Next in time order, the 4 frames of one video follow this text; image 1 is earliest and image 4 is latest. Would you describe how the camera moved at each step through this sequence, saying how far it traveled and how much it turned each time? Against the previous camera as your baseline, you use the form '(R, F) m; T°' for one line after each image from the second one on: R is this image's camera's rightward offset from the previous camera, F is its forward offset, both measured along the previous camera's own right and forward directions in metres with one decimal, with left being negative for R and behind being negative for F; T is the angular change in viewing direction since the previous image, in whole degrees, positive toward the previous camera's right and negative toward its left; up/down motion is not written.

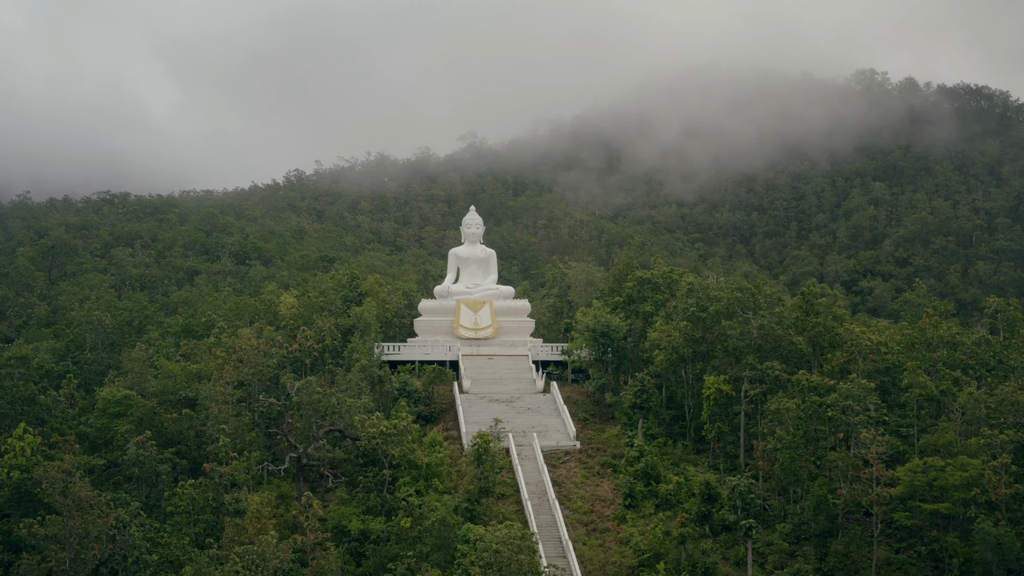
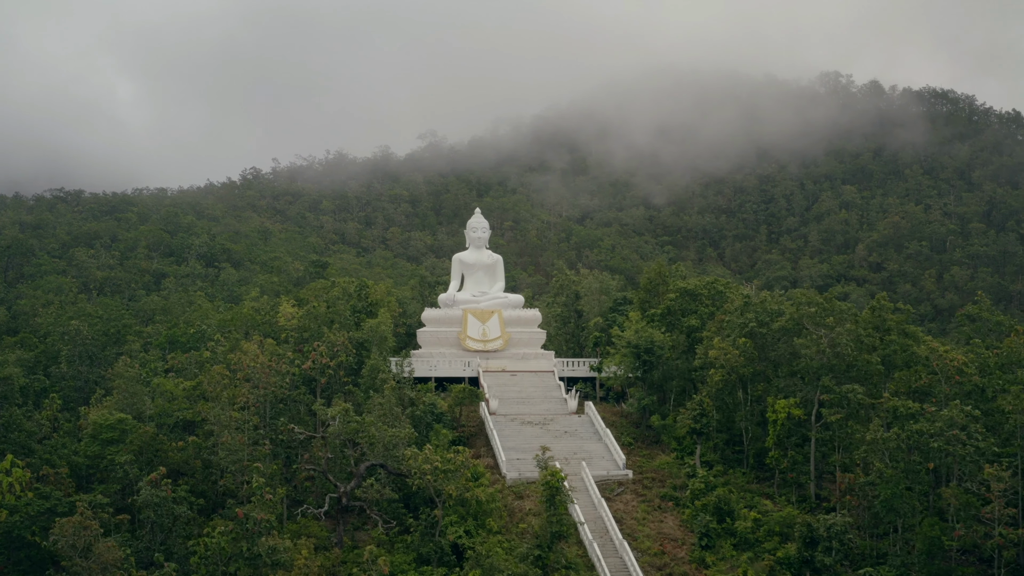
(-2.5, +2.9) m; +3°
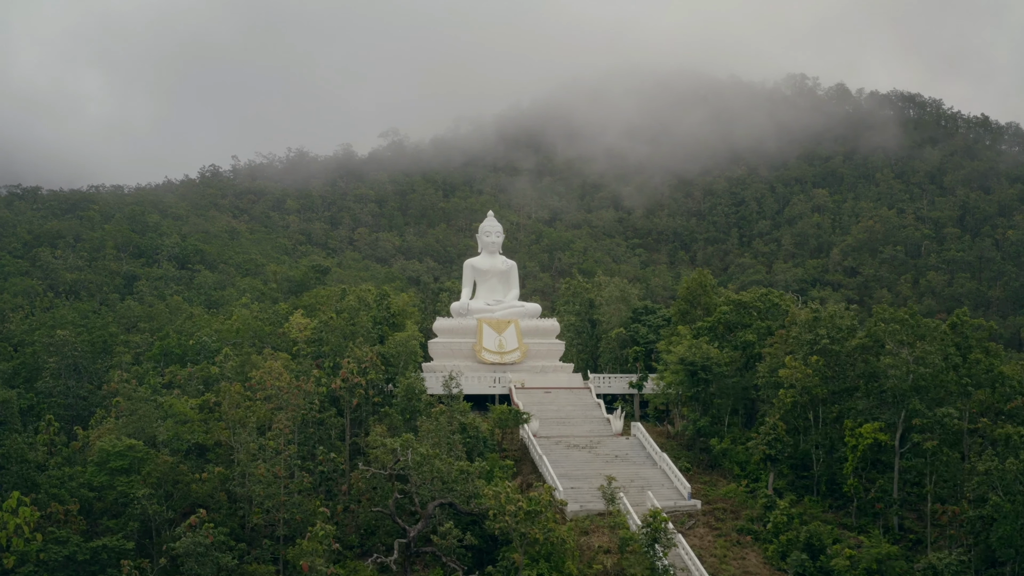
(-2.6, +2.4) m; +3°
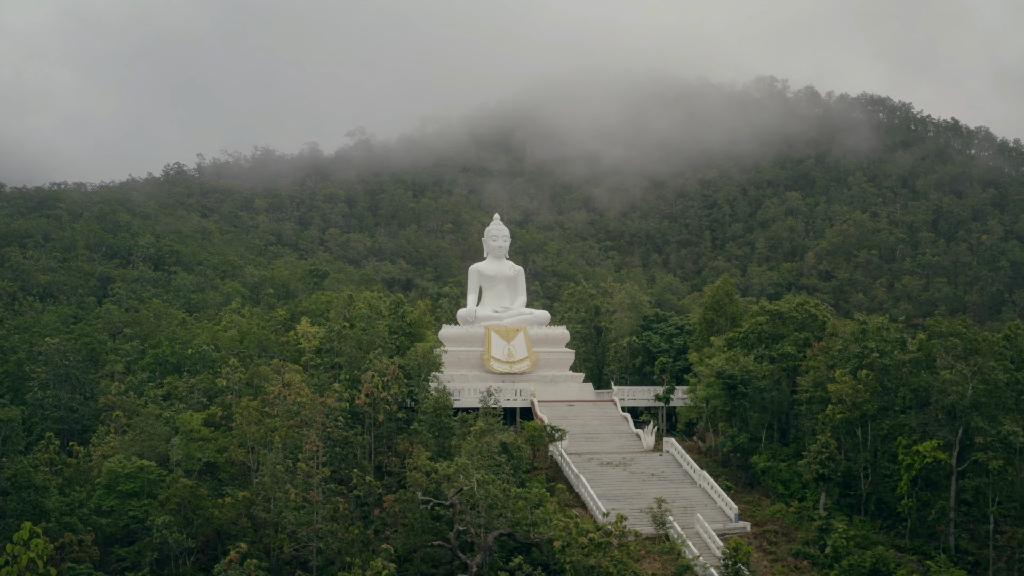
(-1.8, +1.4) m; +2°
